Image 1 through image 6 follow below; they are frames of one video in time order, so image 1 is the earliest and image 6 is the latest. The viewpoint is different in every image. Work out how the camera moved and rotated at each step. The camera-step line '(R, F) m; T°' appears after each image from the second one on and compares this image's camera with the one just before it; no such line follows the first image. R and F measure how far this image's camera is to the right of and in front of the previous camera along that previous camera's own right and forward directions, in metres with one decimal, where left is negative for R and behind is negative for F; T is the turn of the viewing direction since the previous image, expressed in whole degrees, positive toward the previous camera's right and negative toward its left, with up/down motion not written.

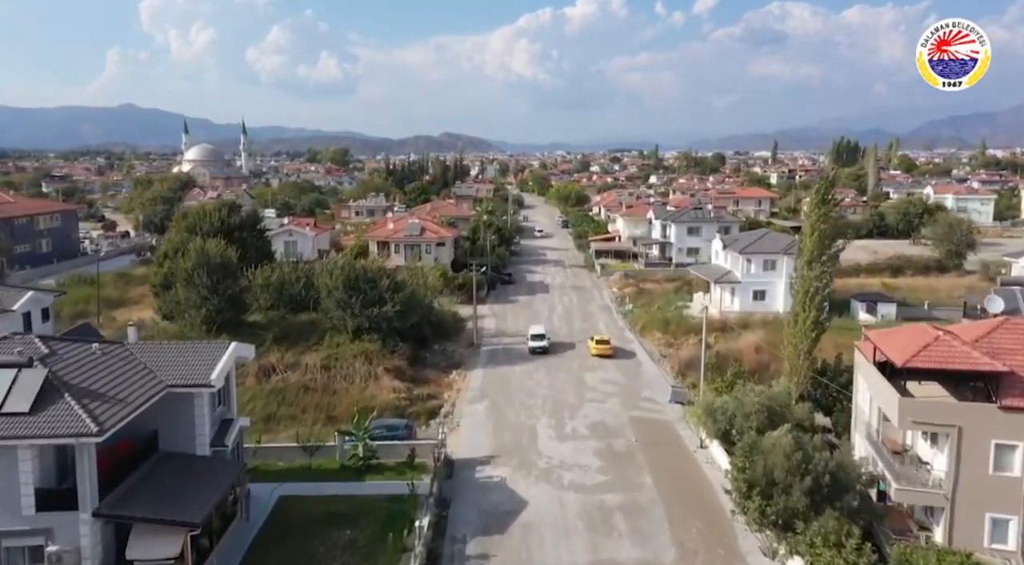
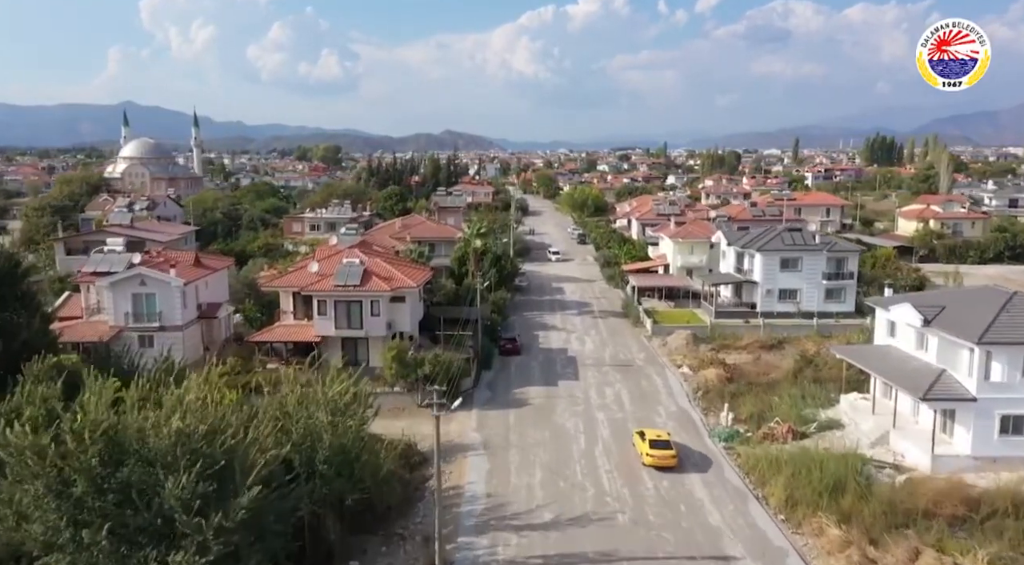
(-0.2, +21.5) m; 0°
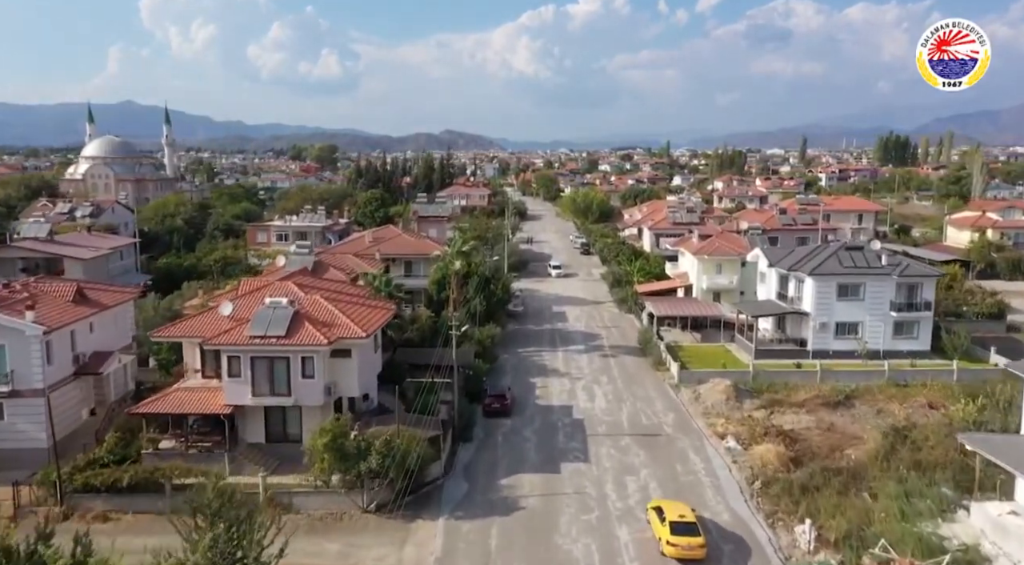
(+0.4, +8.6) m; 0°
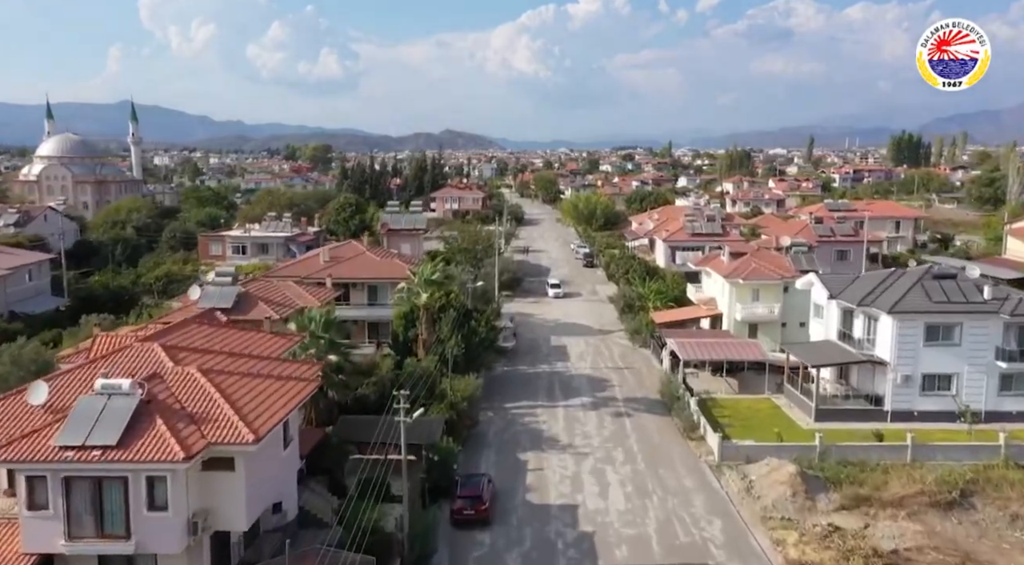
(+0.5, +8.4) m; 0°
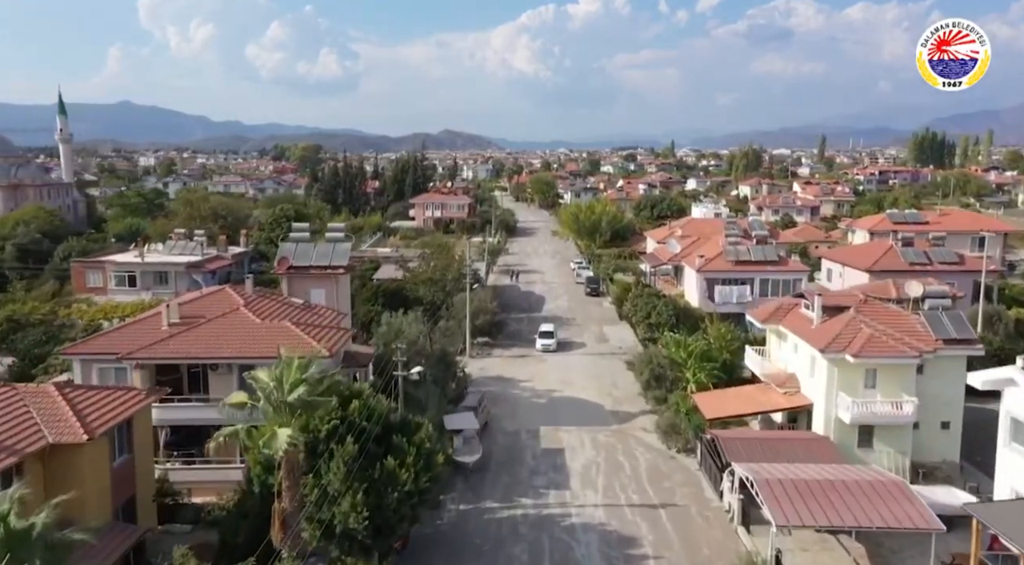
(+1.0, +13.9) m; 0°
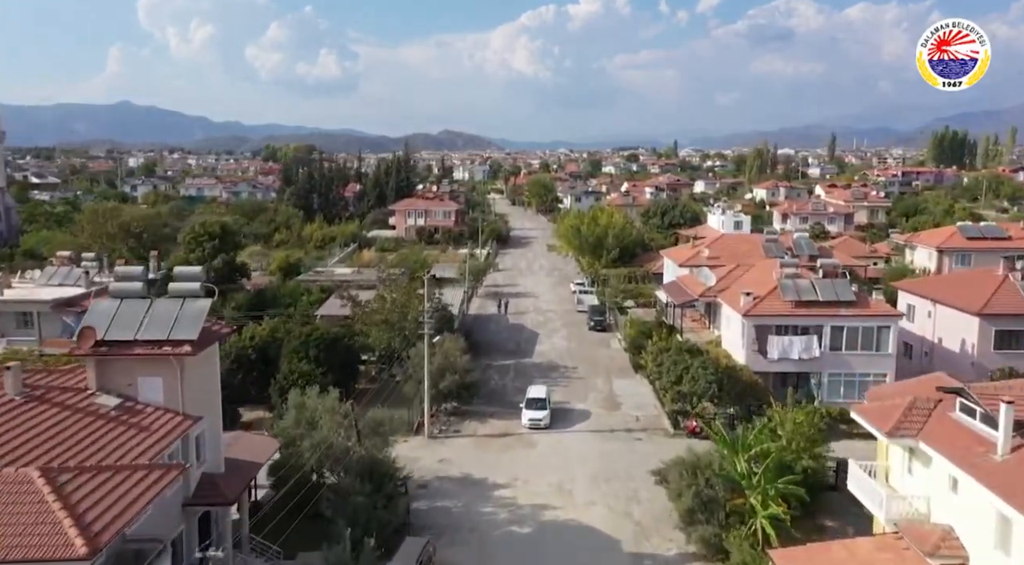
(+0.8, +10.4) m; 0°
